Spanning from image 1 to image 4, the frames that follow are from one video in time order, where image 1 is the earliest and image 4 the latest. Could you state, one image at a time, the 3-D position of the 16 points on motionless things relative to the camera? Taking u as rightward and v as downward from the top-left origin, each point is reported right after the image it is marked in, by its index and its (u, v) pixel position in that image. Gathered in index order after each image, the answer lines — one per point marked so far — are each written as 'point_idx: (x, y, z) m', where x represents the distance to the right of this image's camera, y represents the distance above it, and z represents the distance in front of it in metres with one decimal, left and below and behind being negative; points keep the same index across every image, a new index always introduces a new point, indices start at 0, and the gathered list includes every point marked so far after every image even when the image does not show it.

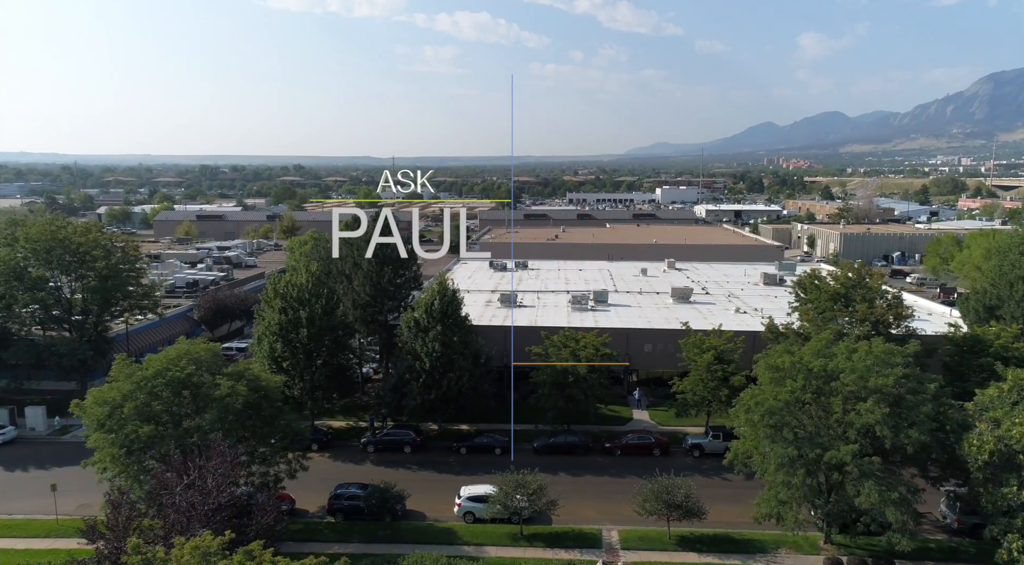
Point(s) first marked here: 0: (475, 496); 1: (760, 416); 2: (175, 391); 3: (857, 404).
0: (-1.1, -6.6, +19.4) m
1: (+6.4, -3.4, +16.2) m
2: (-9.1, -2.9, +17.0) m
3: (+8.5, -3.0, +15.5) m
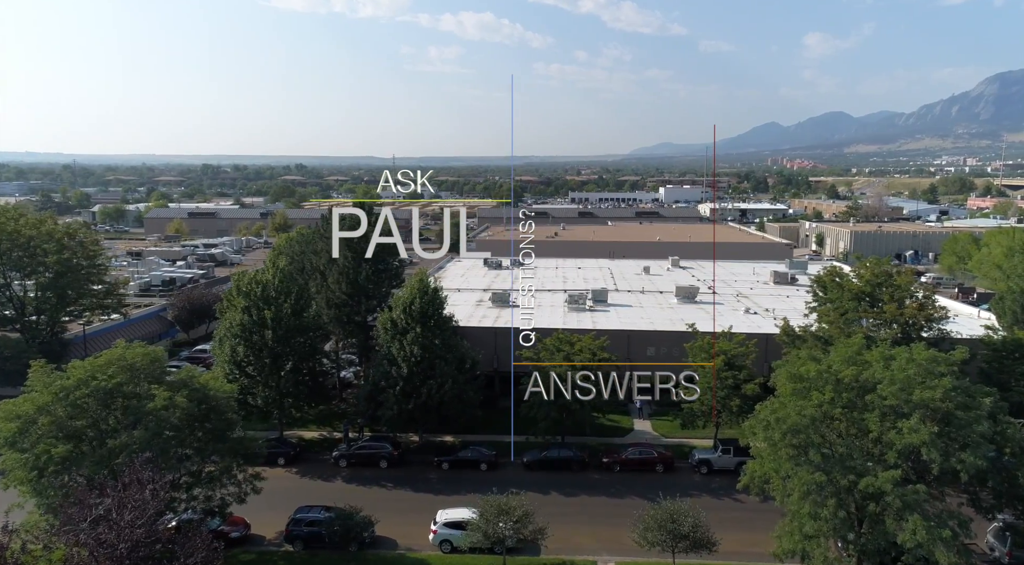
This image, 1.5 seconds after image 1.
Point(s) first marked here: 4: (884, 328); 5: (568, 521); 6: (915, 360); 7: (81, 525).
0: (-1.6, -6.5, +17.0) m
1: (+5.9, -3.3, +13.8) m
2: (-9.6, -2.8, +14.7) m
3: (+8.0, -2.9, +13.1) m
4: (+11.8, -1.5, +20.0) m
5: (+1.6, -6.9, +18.2) m
6: (+8.8, -1.7, +13.8) m
7: (-8.1, -4.5, +11.8) m
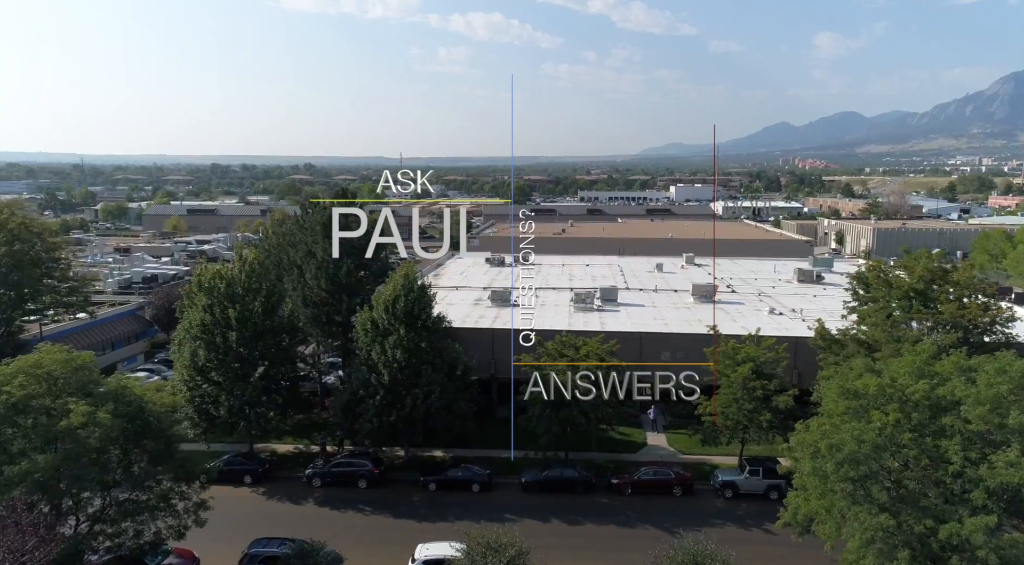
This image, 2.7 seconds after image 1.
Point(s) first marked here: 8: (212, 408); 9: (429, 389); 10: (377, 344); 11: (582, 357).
0: (-1.8, -6.3, +14.4) m
1: (+5.7, -3.2, +11.1) m
2: (-9.8, -2.7, +12.2) m
3: (+7.8, -2.8, +10.3) m
4: (+11.7, -1.4, +17.2) m
5: (+1.5, -6.8, +15.6) m
6: (+8.6, -1.6, +11.0) m
7: (-8.3, -4.4, +9.3) m
8: (-9.2, -3.8, +19.3) m
9: (-2.5, -3.2, +19.1) m
10: (-4.2, -1.9, +19.5) m
11: (+2.3, -2.4, +19.9) m
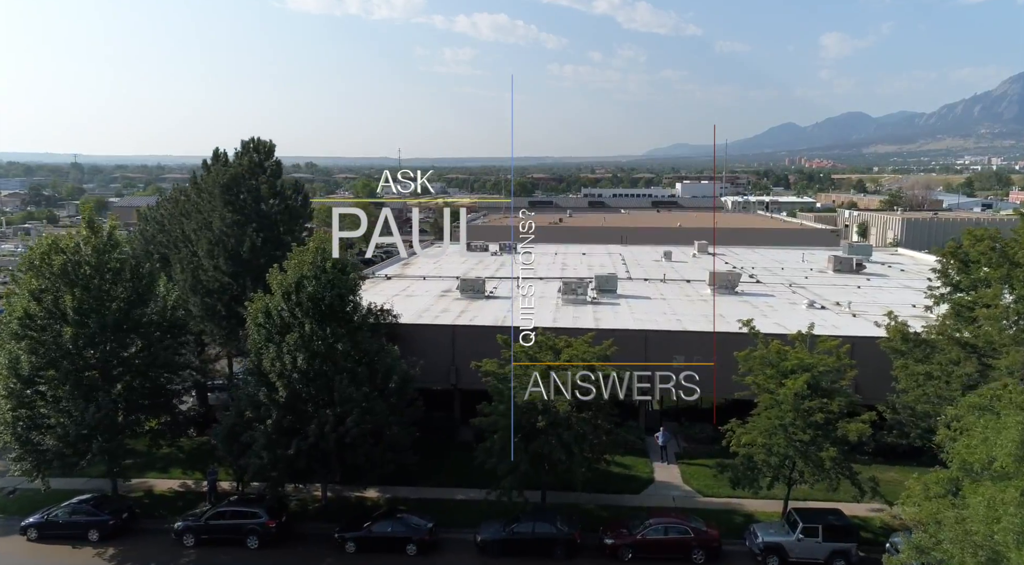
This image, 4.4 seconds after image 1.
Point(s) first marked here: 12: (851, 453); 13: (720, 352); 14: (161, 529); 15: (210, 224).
0: (-2.9, -5.8, +8.8) m
1: (+4.6, -2.7, +5.4) m
2: (-10.9, -2.1, +6.6) m
3: (+6.7, -2.2, +4.6) m
4: (+10.6, -0.8, +11.4) m
5: (+0.4, -6.3, +9.9) m
6: (+7.5, -1.1, +5.3) m
7: (-9.4, -3.8, +3.7) m
8: (-10.2, -3.3, +13.8) m
9: (-3.6, -2.7, +13.4) m
10: (-5.2, -1.4, +13.9) m
11: (+1.3, -1.9, +14.3) m
12: (+6.8, -3.4, +12.6) m
13: (+6.0, -2.0, +18.1) m
14: (-8.0, -5.6, +14.4) m
15: (-8.1, +1.5, +17.0) m
